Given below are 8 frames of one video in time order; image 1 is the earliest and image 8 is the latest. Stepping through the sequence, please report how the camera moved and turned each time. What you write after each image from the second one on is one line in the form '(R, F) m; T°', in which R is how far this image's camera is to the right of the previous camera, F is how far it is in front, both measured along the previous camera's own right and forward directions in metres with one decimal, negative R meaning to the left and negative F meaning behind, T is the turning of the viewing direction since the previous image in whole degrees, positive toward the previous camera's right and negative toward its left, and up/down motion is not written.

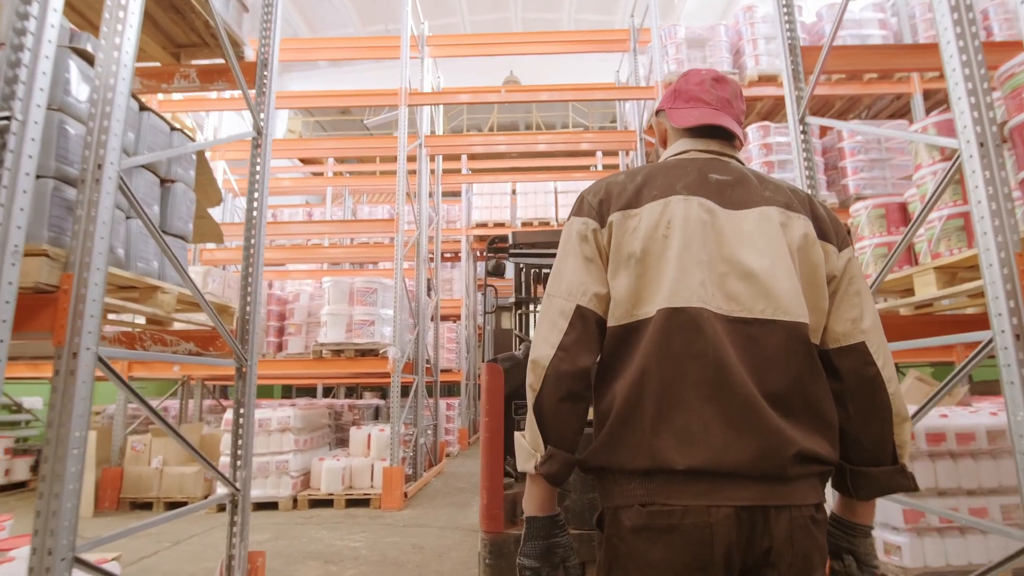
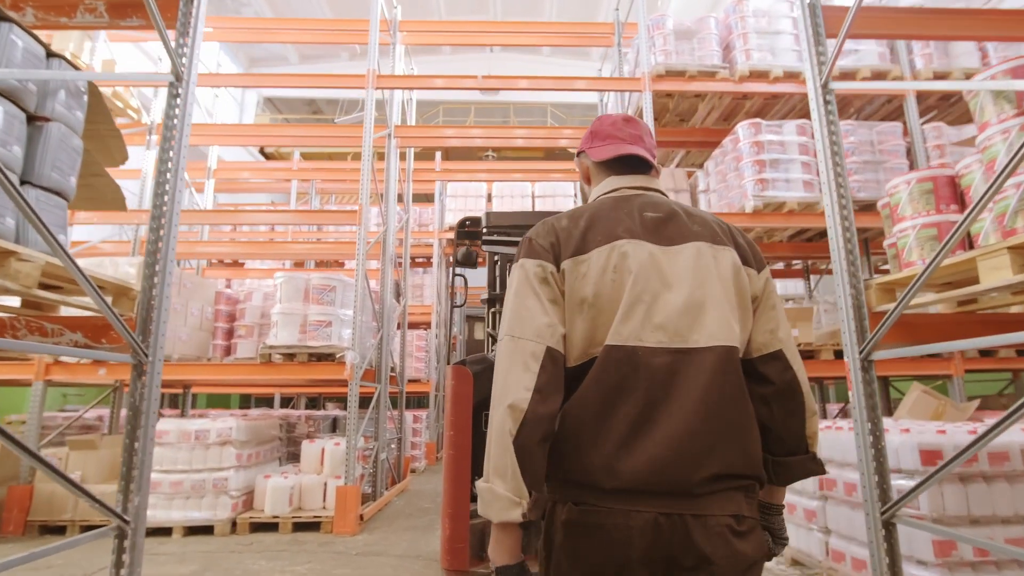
(0.0, +0.6) m; +3°
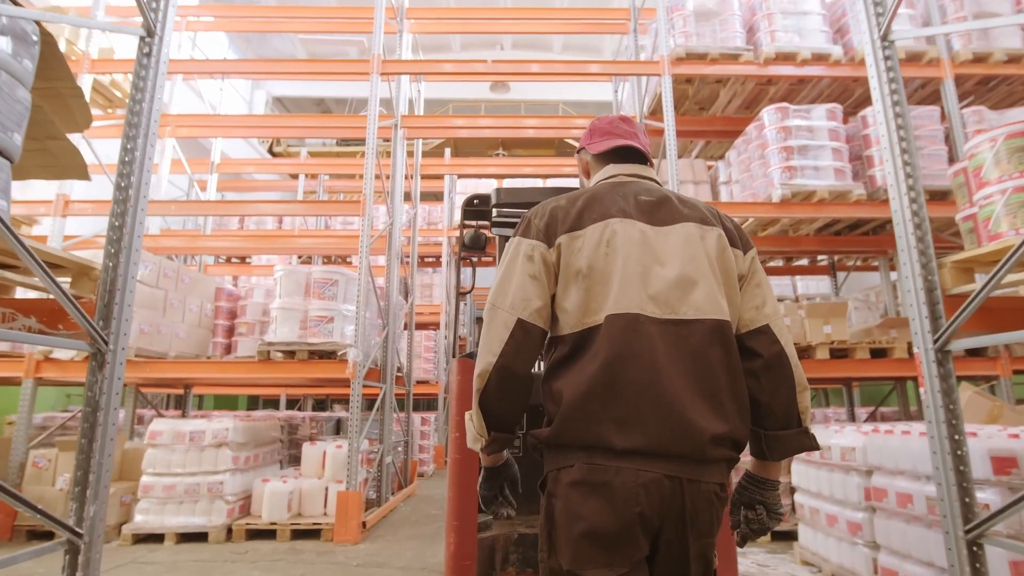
(0.0, +0.4) m; -1°
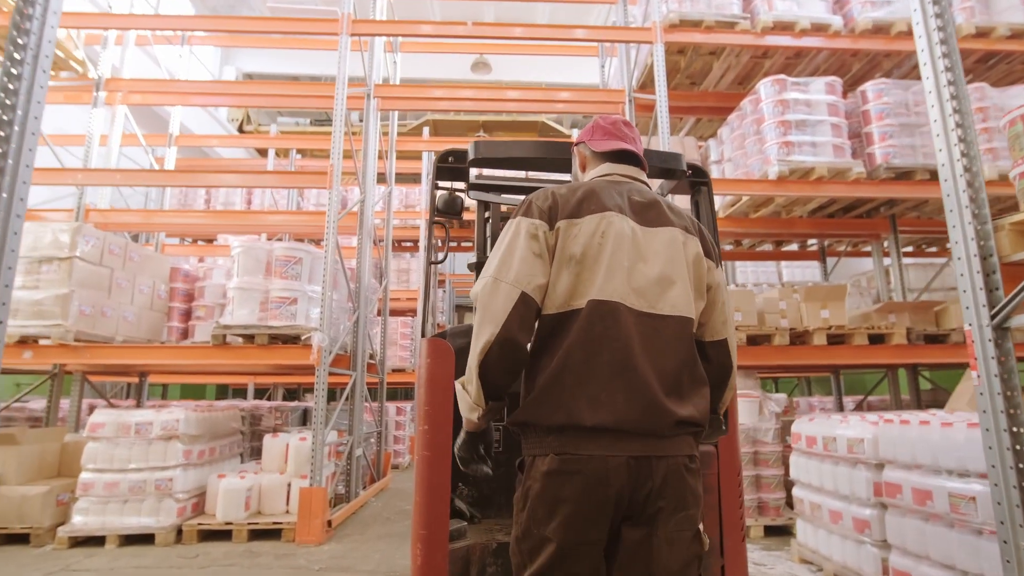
(0.0, +0.4) m; +2°
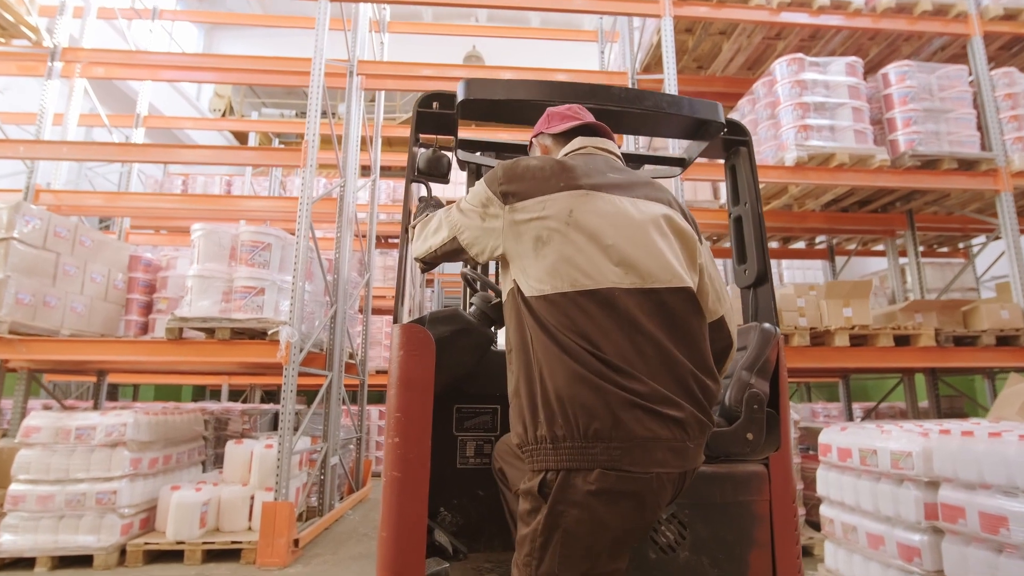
(0.0, +0.5) m; +1°
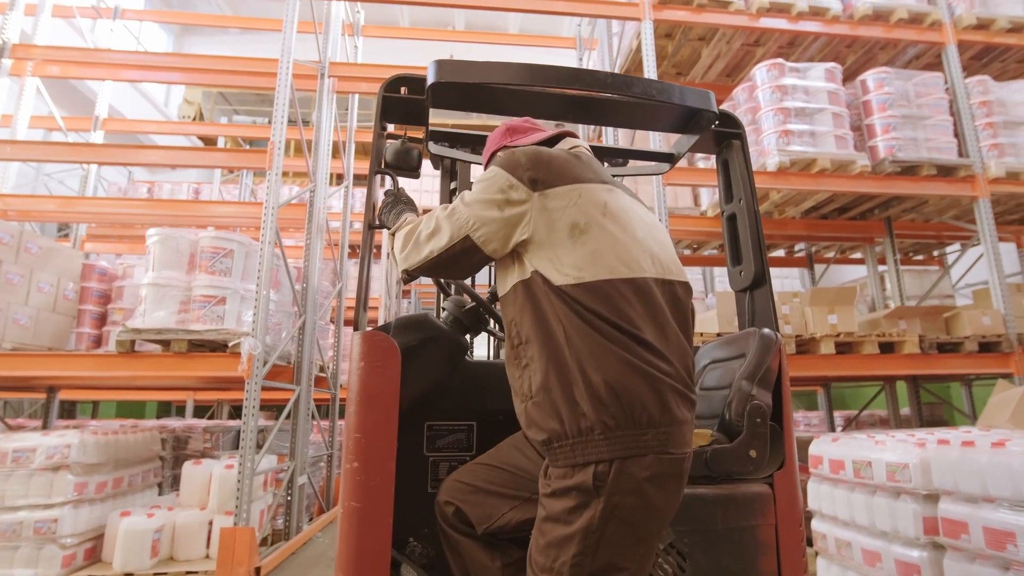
(0.0, +0.2) m; +2°
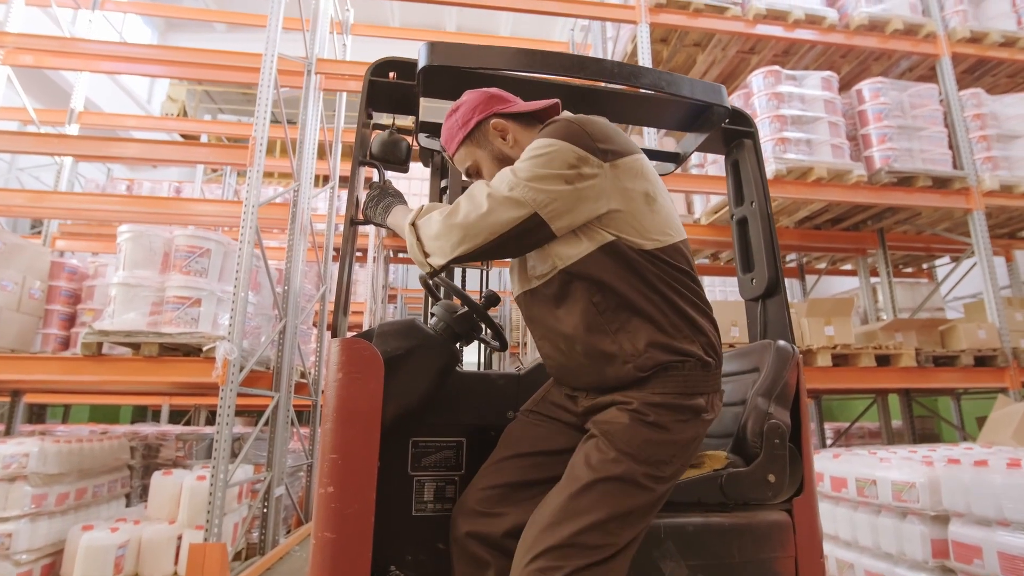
(0.0, +0.2) m; +1°
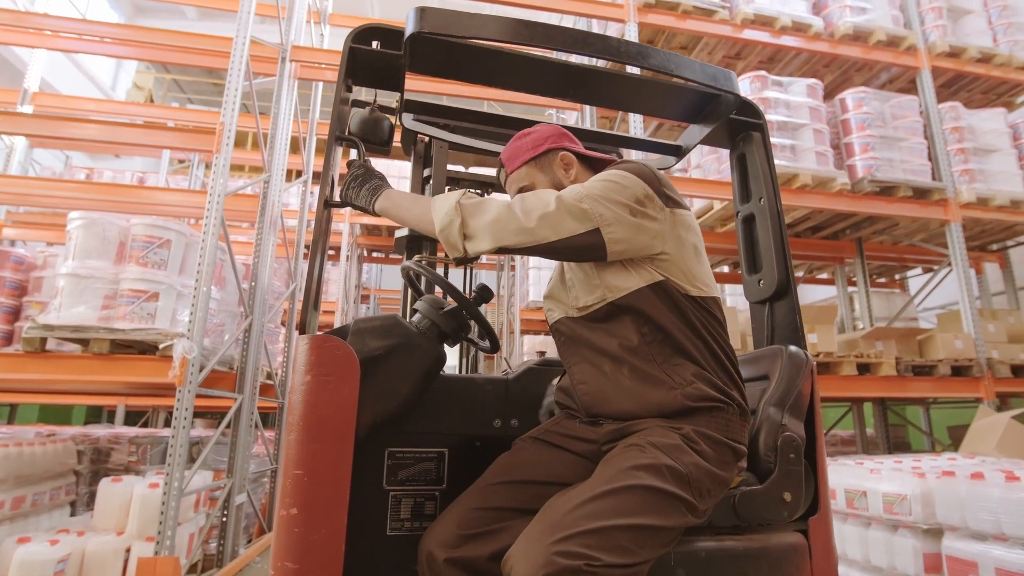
(-0.1, +0.2) m; +3°
